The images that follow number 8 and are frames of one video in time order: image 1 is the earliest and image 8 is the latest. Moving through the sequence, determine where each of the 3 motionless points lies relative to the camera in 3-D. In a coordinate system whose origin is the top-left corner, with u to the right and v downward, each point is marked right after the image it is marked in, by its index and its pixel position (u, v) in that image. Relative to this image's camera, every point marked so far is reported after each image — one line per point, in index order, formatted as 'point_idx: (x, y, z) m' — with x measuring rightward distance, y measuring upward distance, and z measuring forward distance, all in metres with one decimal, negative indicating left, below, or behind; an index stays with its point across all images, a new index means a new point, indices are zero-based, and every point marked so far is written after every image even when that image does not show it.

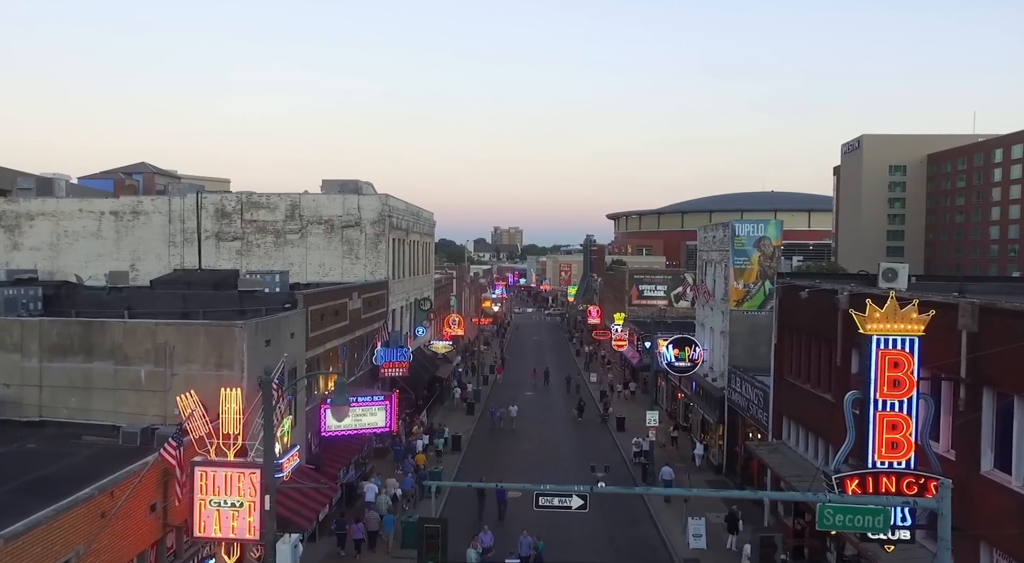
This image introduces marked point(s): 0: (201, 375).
0: (-6.7, -2.0, +19.0) m
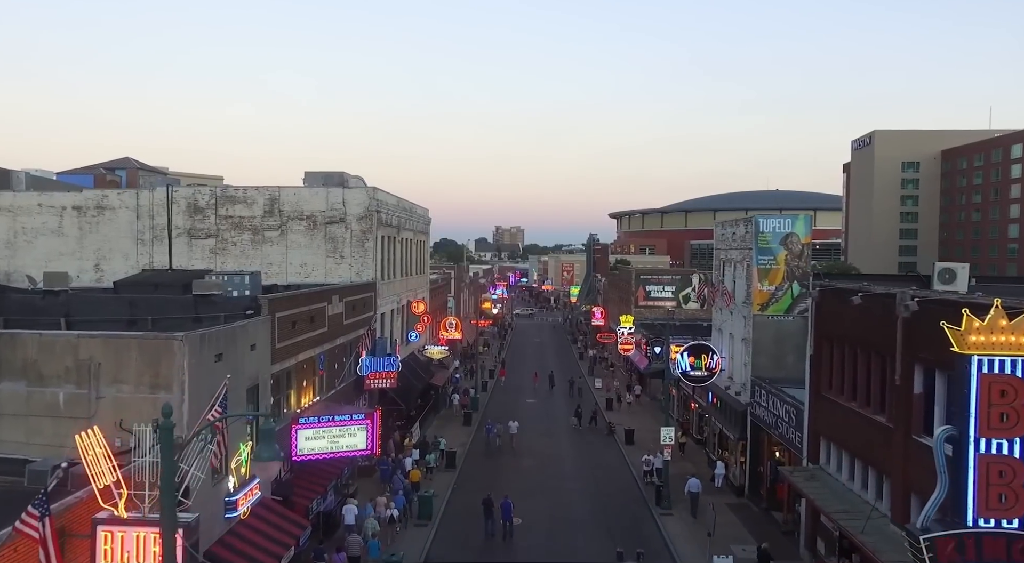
0: (-6.7, -2.1, +15.7) m
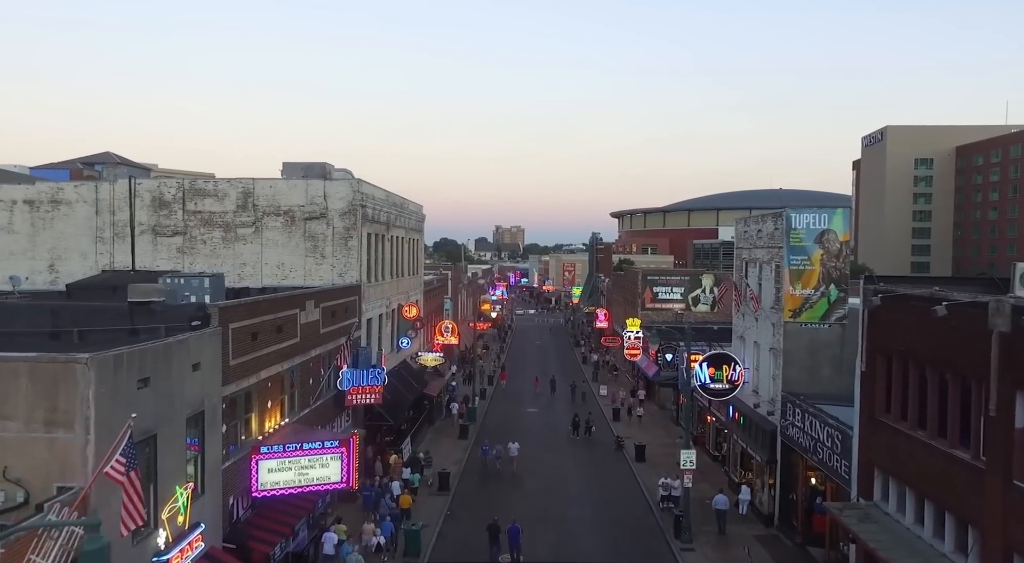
0: (-6.8, -2.2, +12.1) m
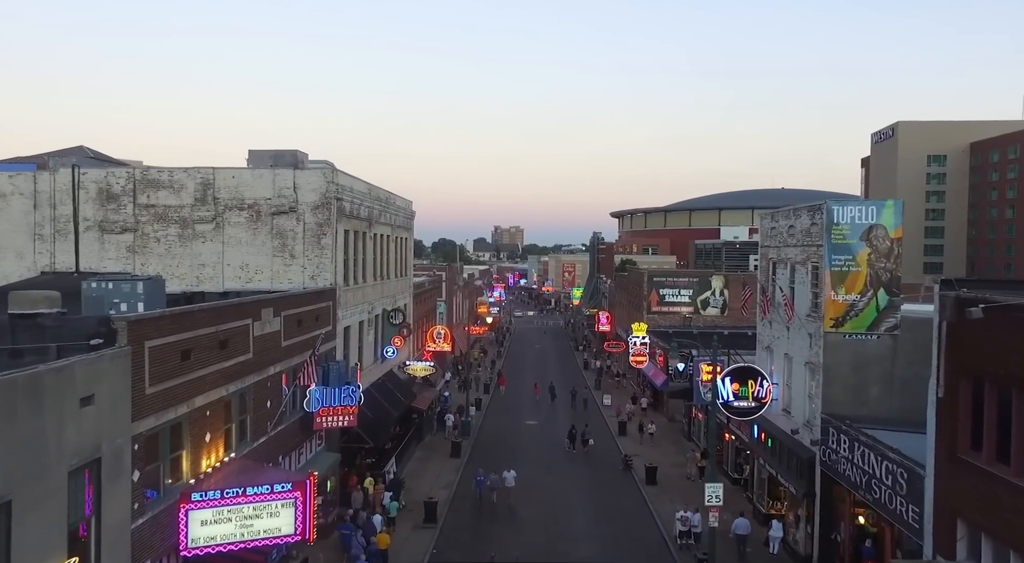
0: (-6.9, -2.3, +8.3) m
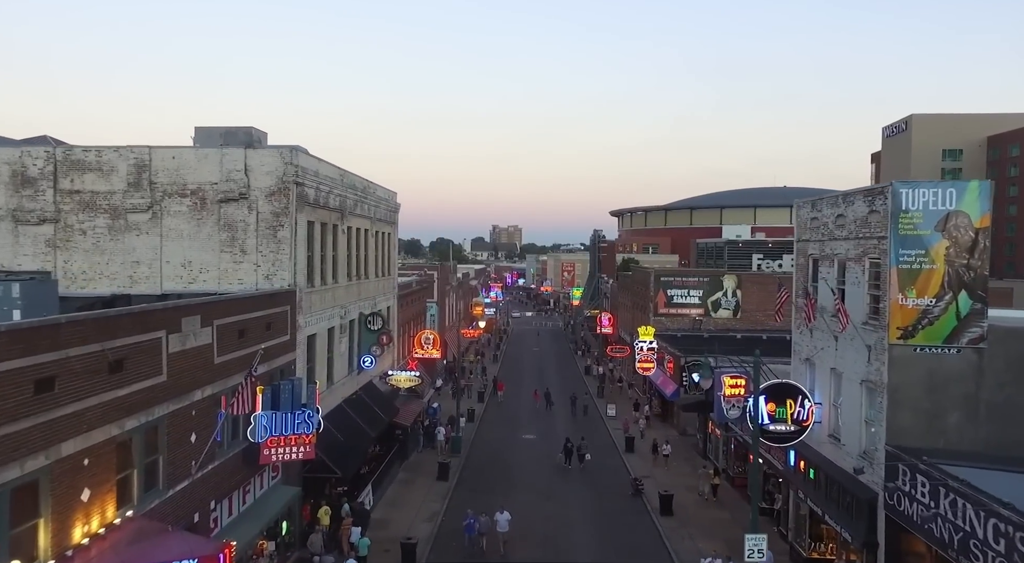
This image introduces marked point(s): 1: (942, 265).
0: (-7.0, -2.3, +3.8) m
1: (+9.0, +0.3, +18.4) m
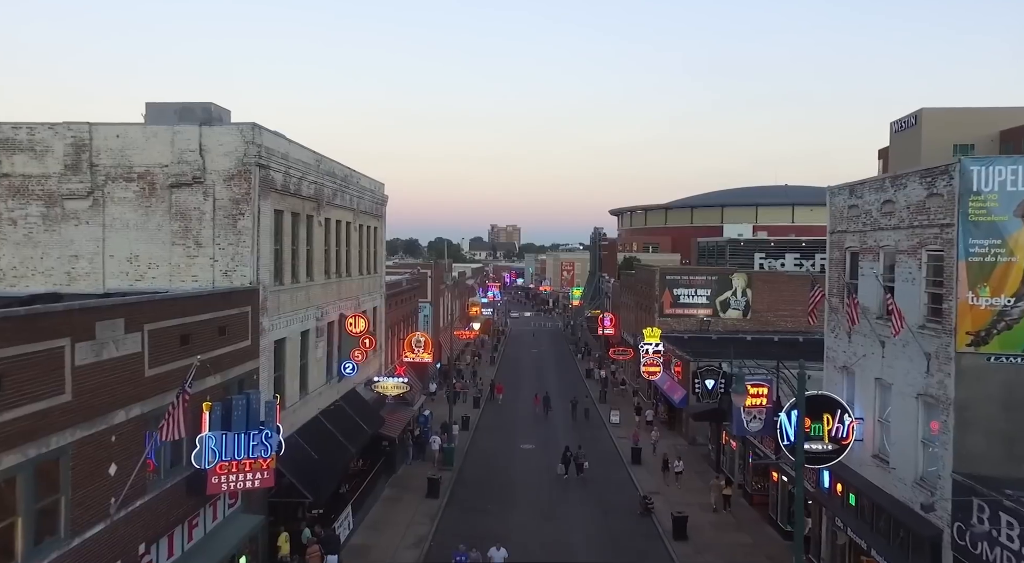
0: (-7.1, -2.2, +0.7) m
1: (+8.9, +0.4, +15.3) m
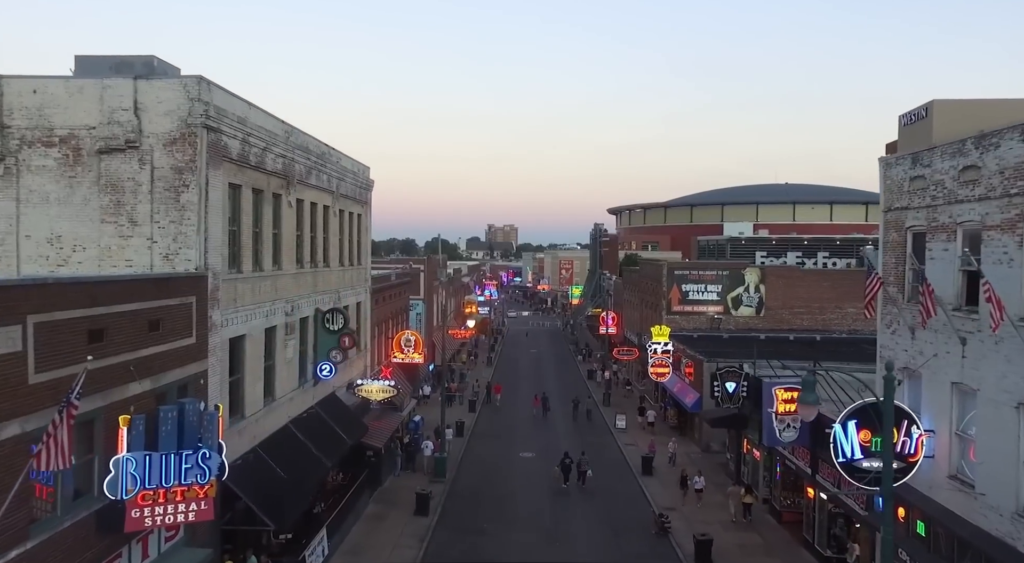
0: (-7.0, -1.9, -2.8) m
1: (+8.9, +0.7, +11.9) m
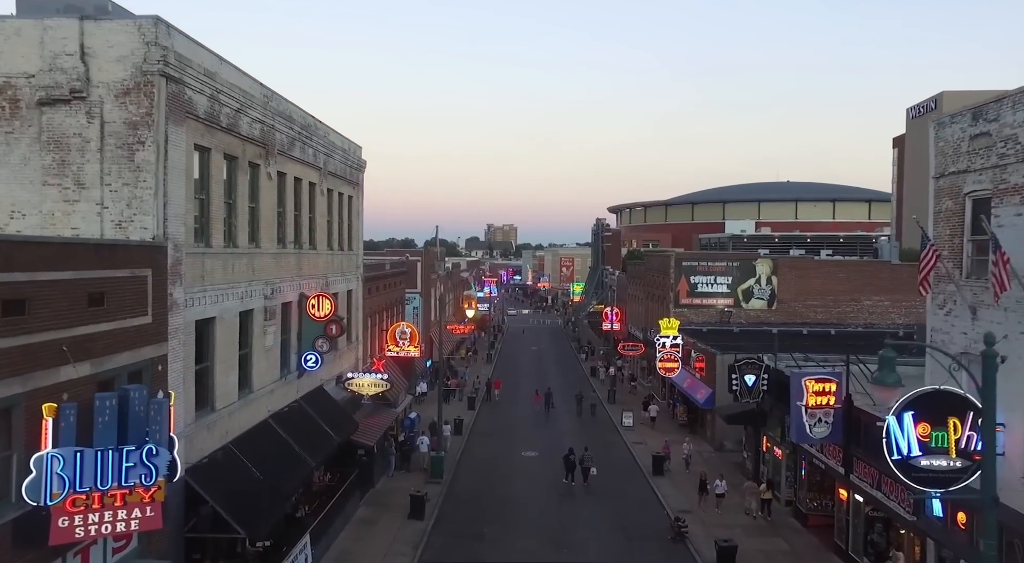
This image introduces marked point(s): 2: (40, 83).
0: (-6.9, -1.4, -5.0) m
1: (+8.9, +1.2, +9.7) m
2: (-7.9, +3.3, +14.8) m
